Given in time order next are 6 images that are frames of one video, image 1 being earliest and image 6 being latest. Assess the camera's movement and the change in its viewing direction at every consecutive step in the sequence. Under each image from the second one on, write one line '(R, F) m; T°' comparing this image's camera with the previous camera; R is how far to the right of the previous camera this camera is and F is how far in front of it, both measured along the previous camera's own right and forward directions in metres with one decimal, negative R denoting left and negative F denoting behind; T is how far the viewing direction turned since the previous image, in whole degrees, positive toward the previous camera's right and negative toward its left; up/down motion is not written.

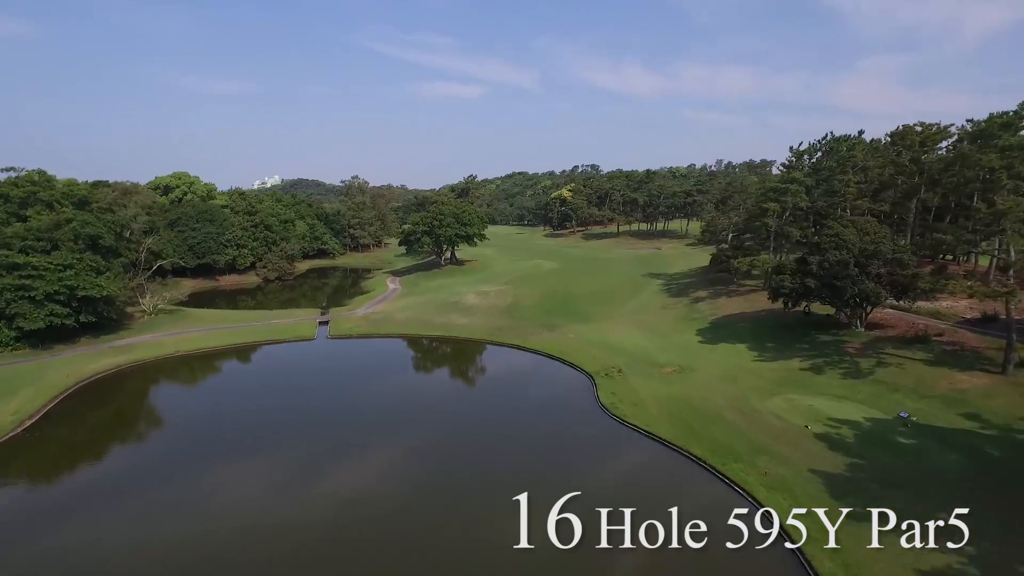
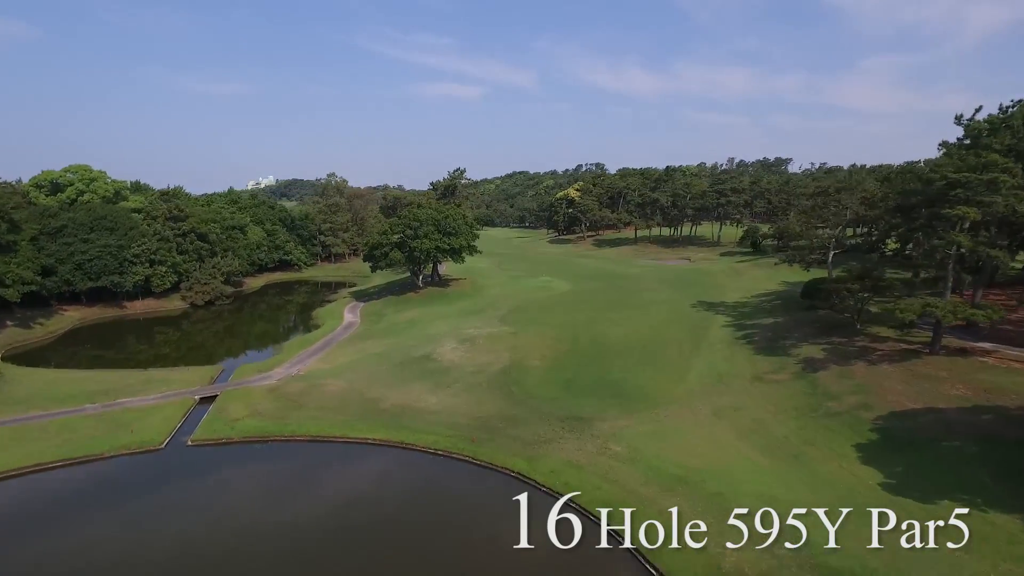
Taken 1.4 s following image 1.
(+0.1, +16.5) m; 0°
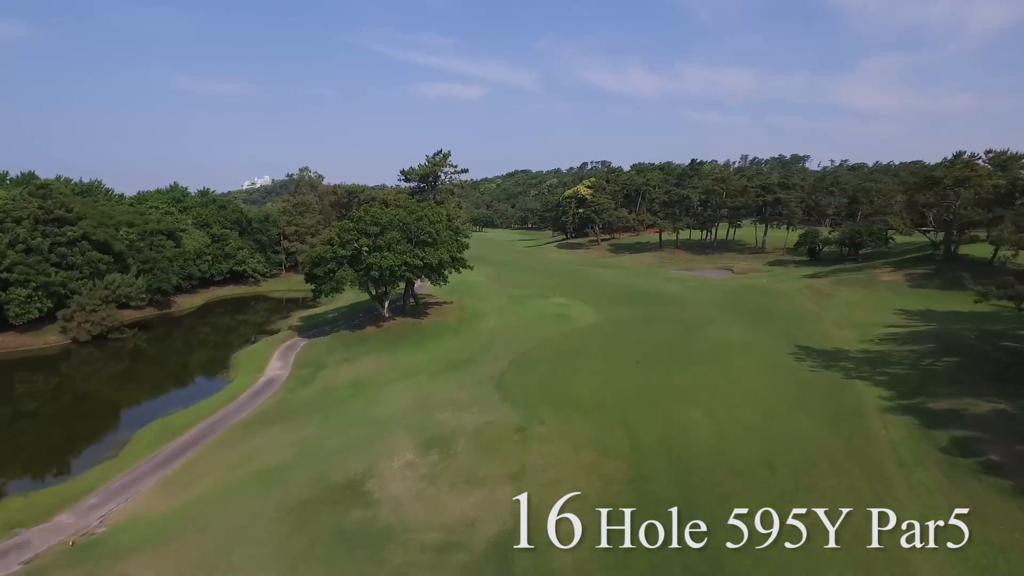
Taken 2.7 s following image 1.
(-0.1, +15.5) m; 0°
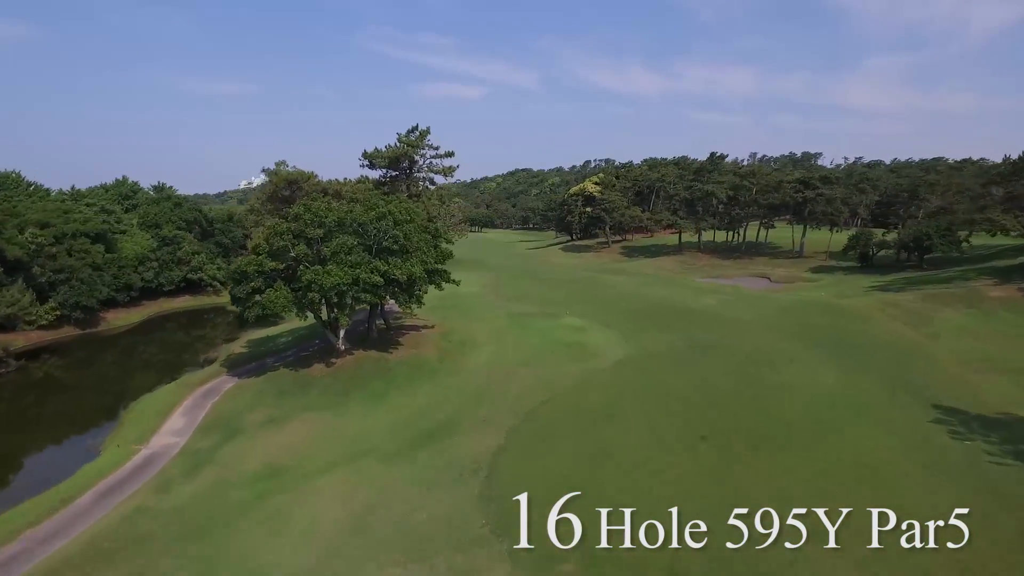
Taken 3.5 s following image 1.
(0.0, +10.0) m; 0°
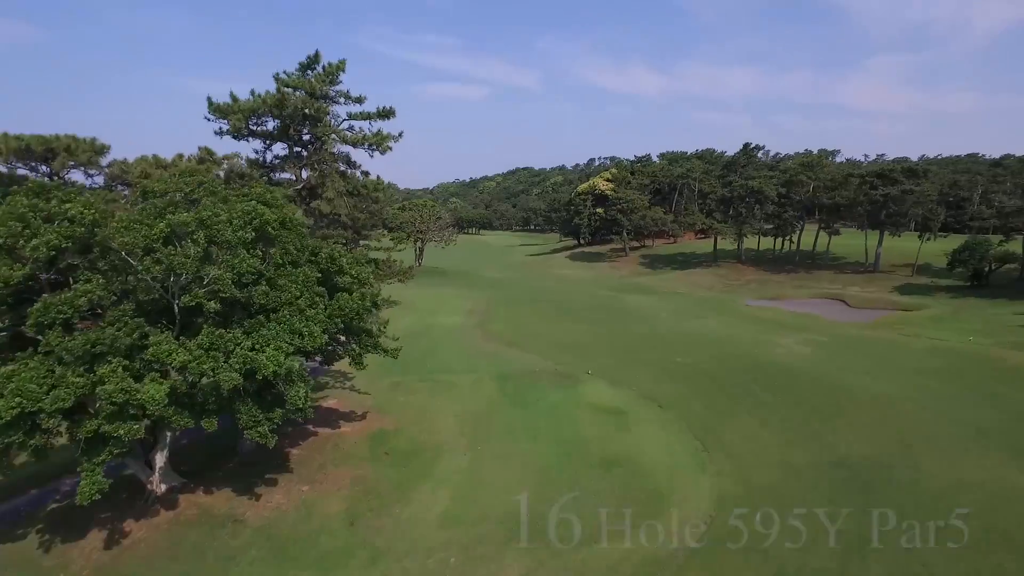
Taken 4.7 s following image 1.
(+0.4, +14.4) m; 0°
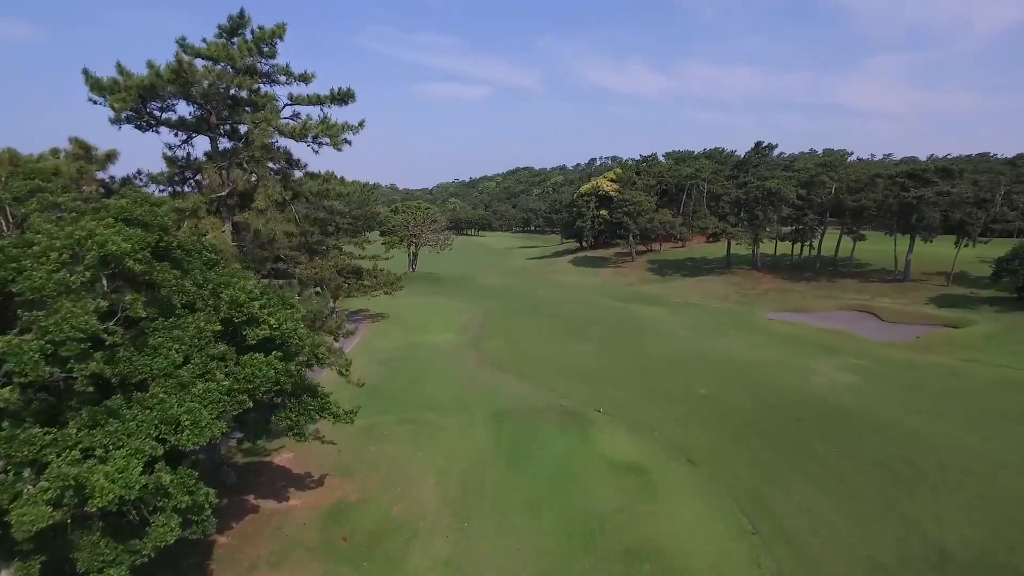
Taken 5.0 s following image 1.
(+0.1, +4.2) m; 0°
